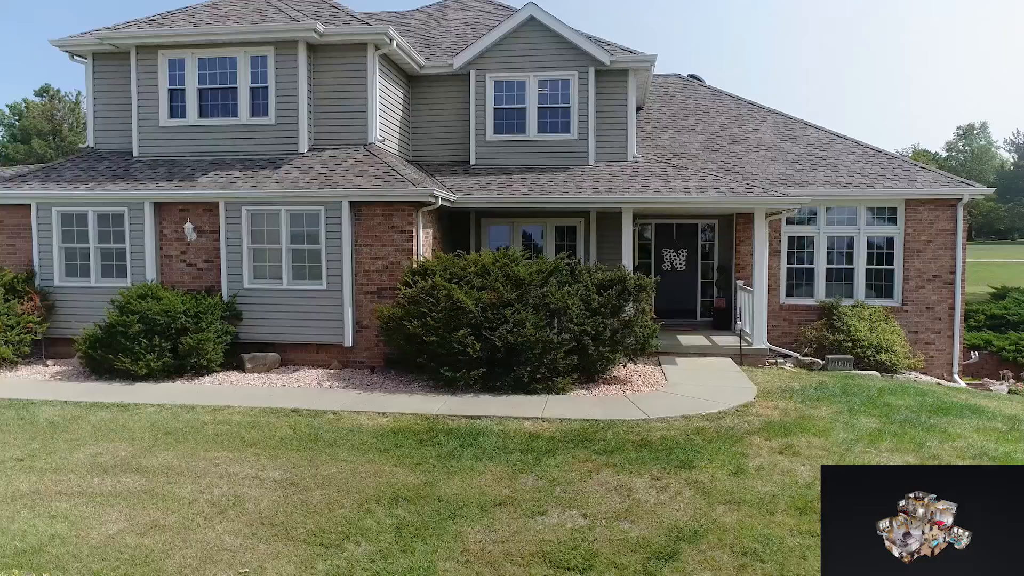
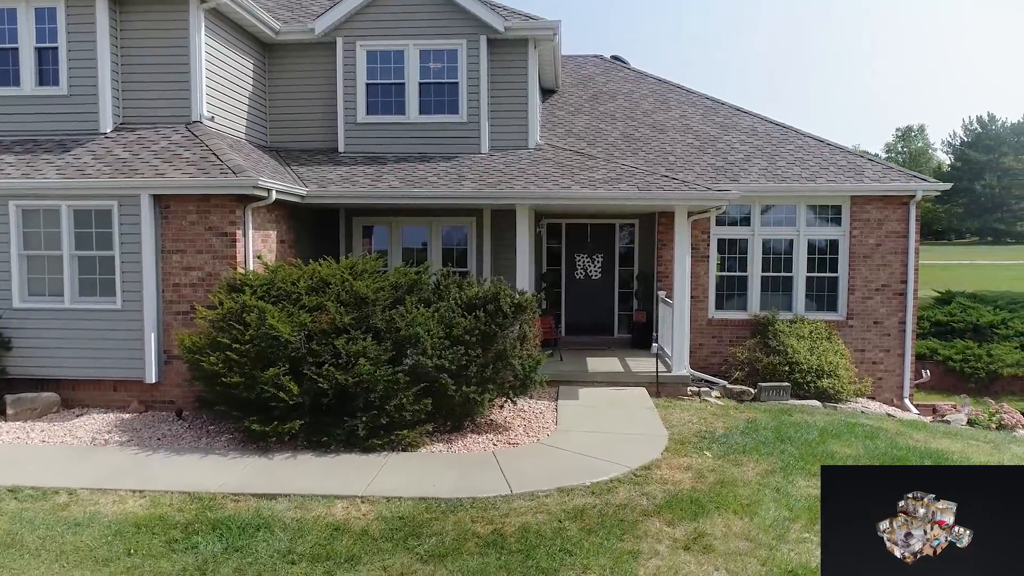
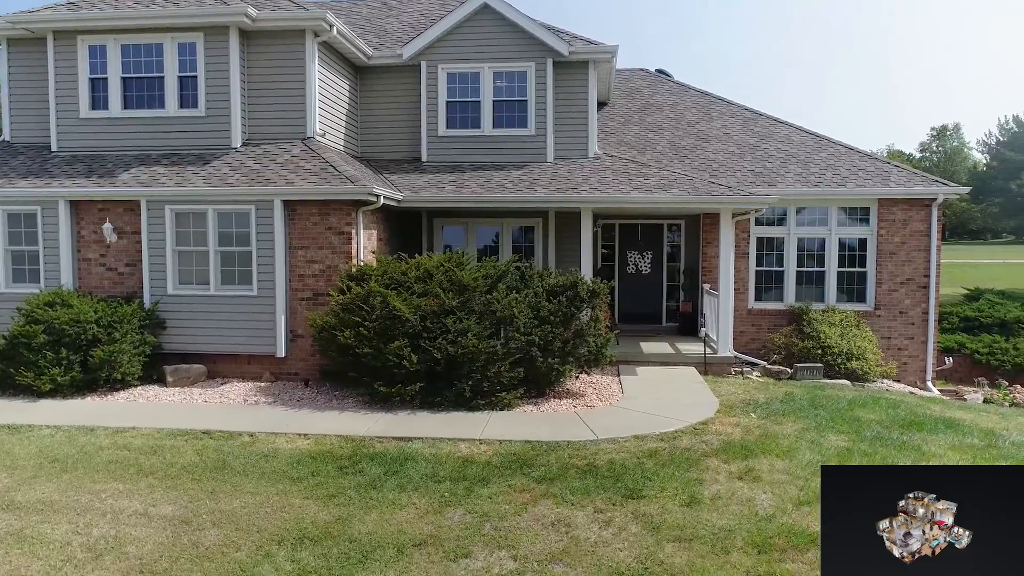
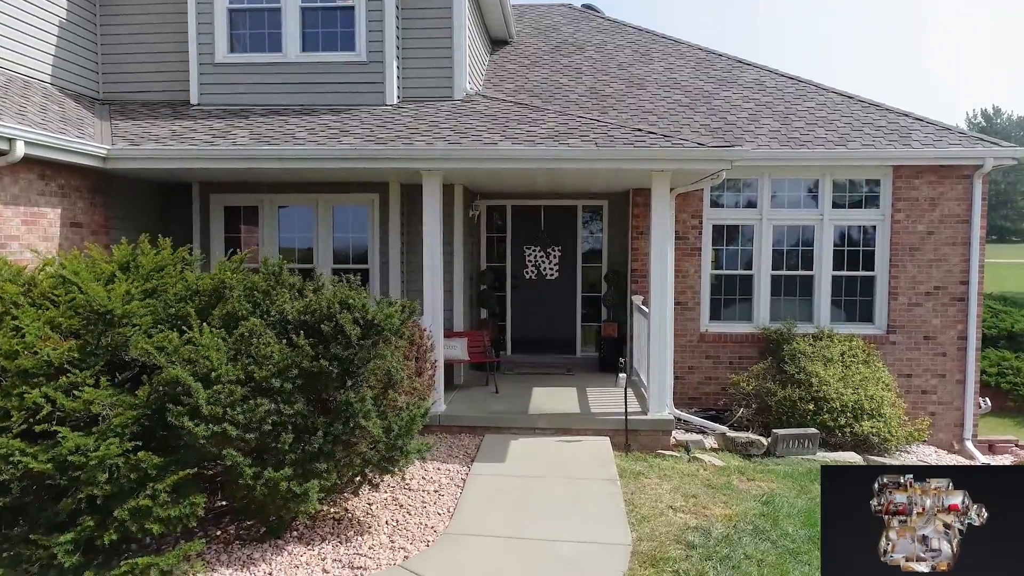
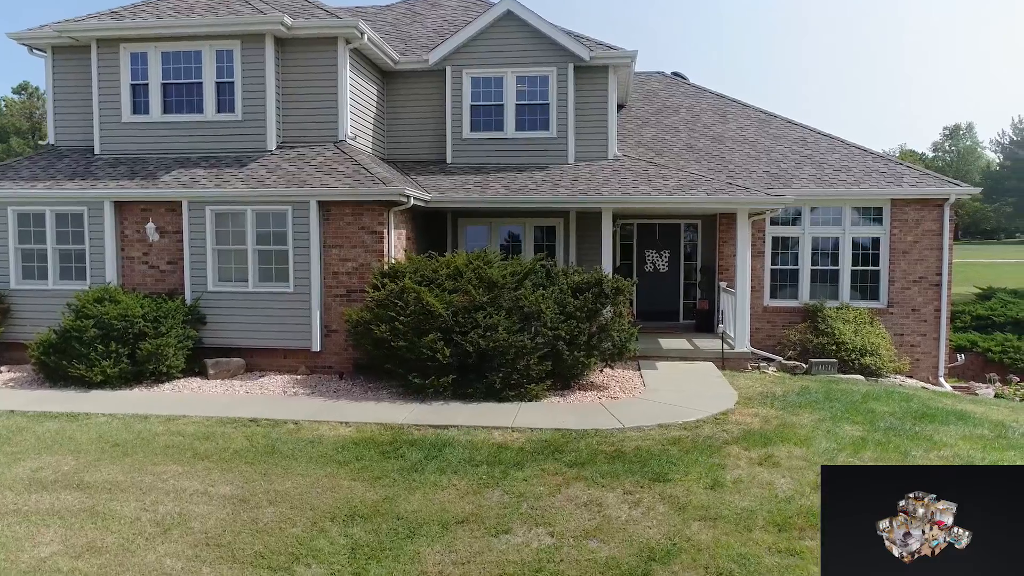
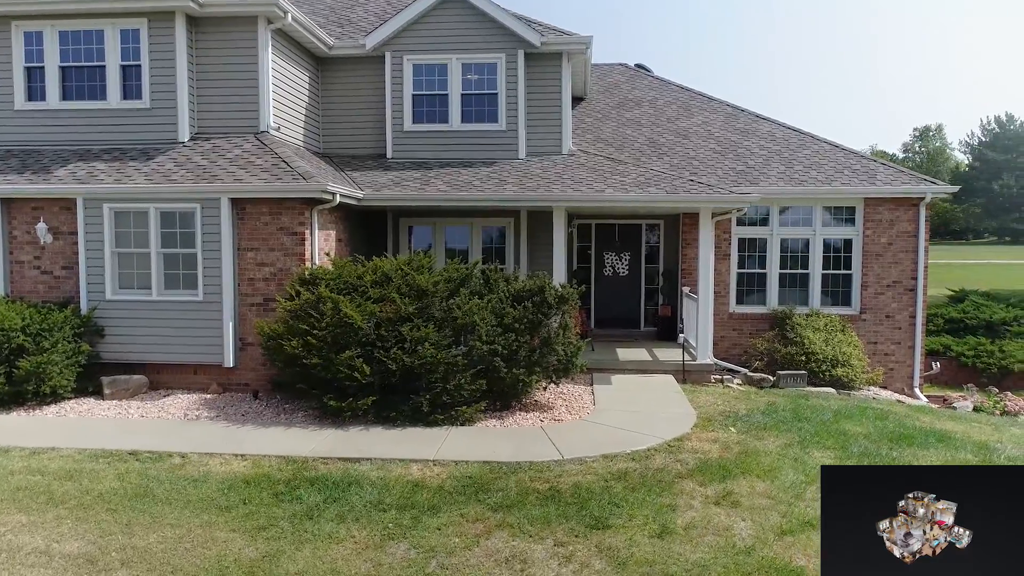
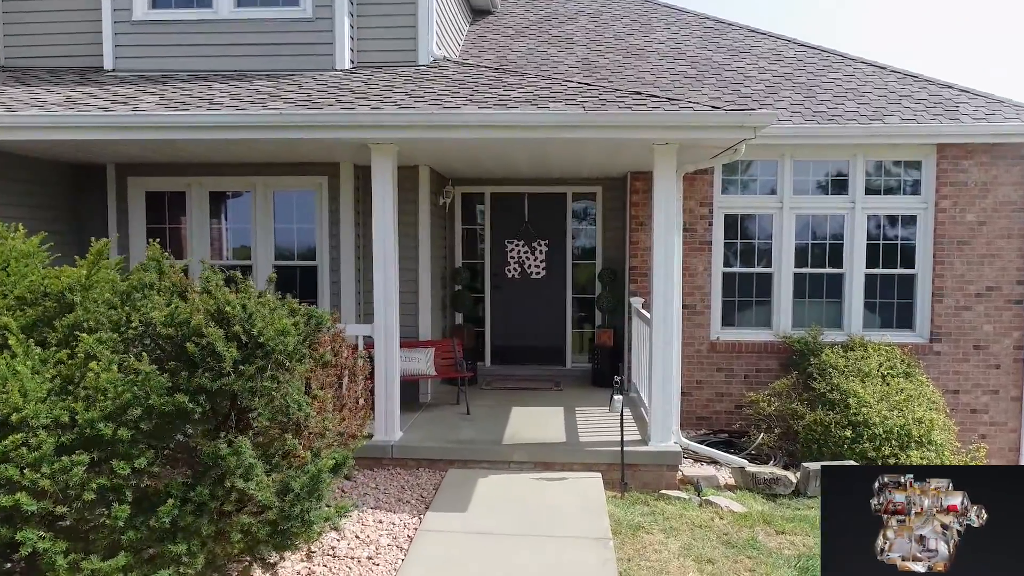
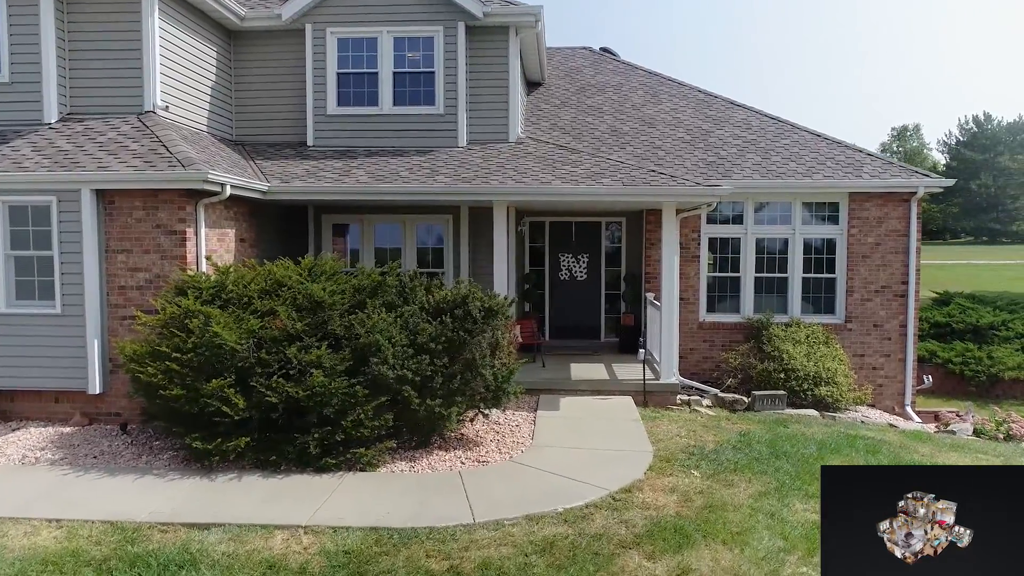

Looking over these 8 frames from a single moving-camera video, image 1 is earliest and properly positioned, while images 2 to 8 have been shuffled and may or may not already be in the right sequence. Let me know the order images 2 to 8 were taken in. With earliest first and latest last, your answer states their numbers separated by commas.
5, 3, 6, 2, 8, 4, 7
